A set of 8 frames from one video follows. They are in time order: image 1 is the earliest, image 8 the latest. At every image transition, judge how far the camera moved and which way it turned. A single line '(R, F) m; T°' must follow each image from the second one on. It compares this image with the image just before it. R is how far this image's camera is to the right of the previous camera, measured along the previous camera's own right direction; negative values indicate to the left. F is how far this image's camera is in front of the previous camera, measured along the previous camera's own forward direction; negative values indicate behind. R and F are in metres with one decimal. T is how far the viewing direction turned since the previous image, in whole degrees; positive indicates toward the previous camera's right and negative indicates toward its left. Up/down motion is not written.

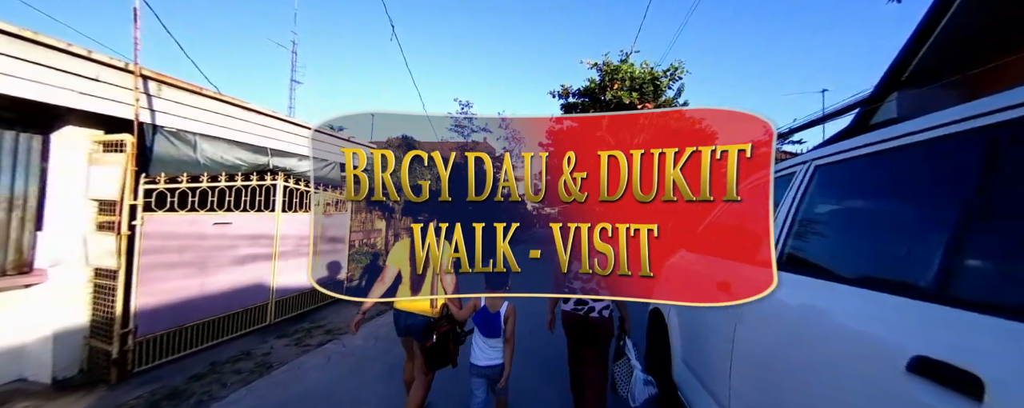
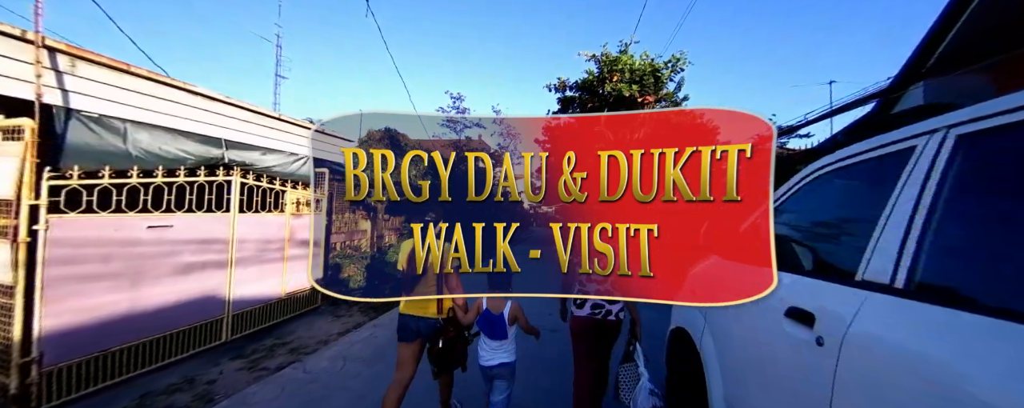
(+0.1, +0.5) m; +1°
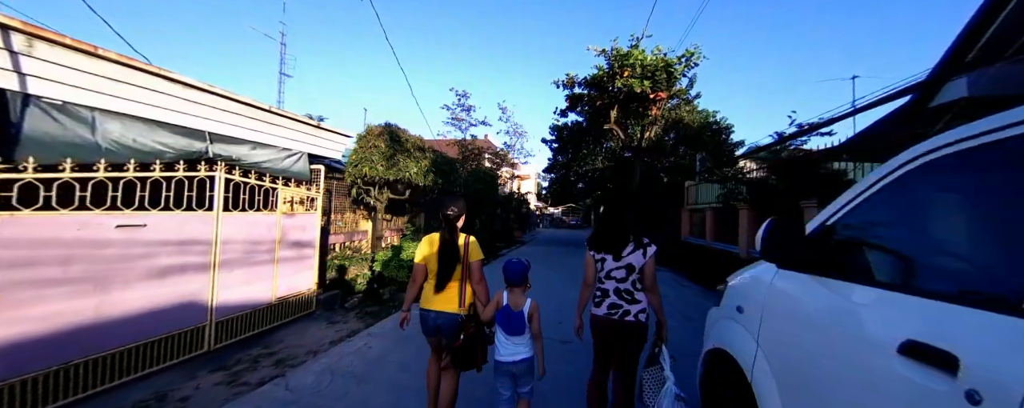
(0.0, +0.4) m; -1°
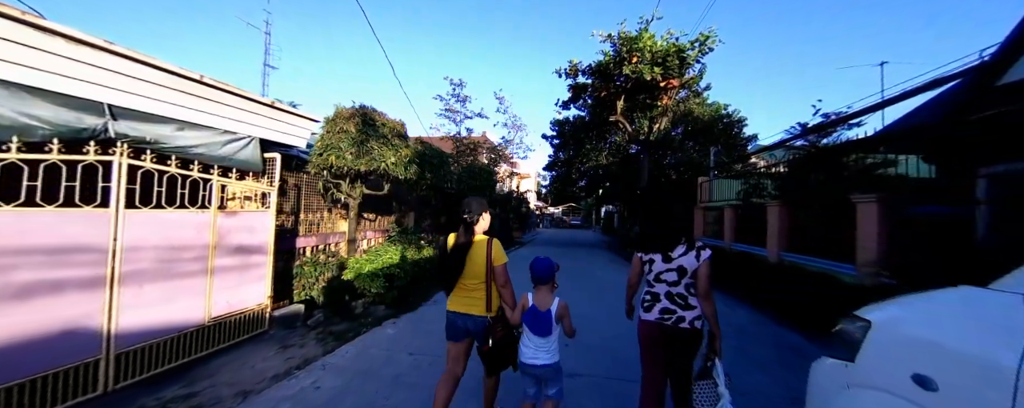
(+0.1, +0.8) m; 0°
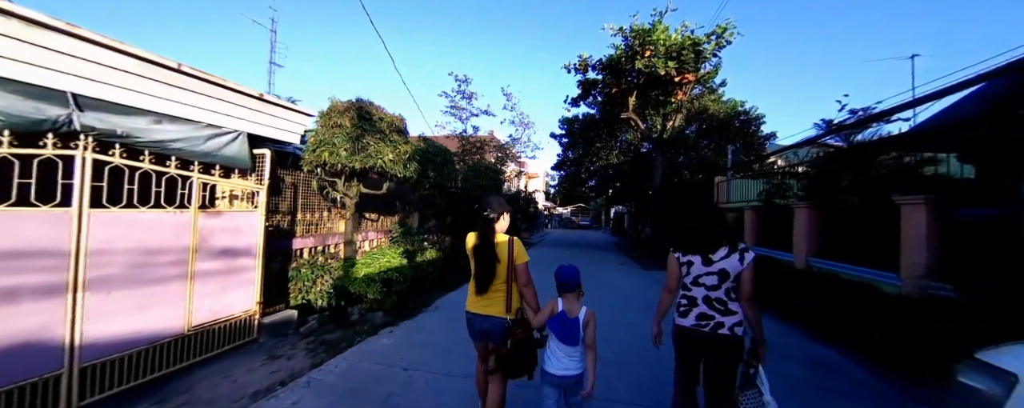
(0.0, +0.3) m; -1°
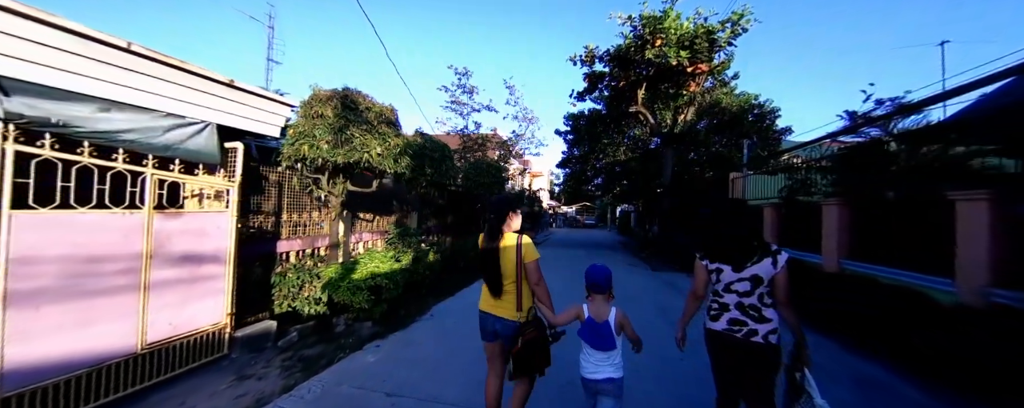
(0.0, +0.4) m; -1°
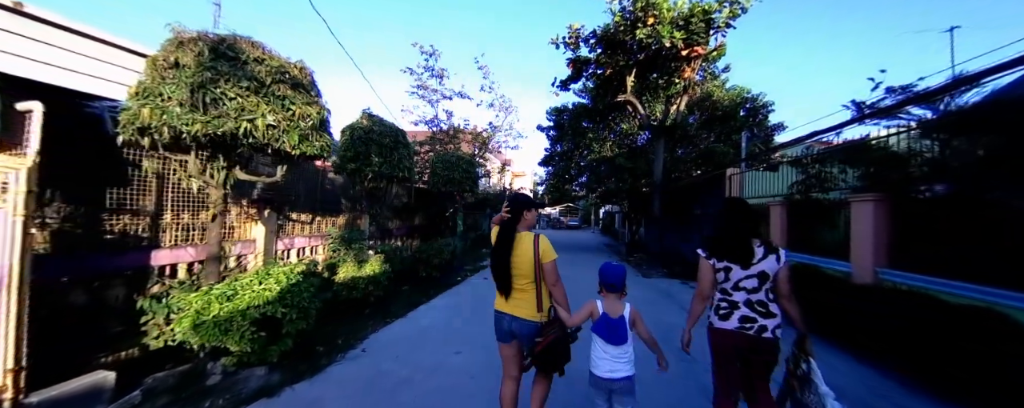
(+0.3, +1.1) m; +3°
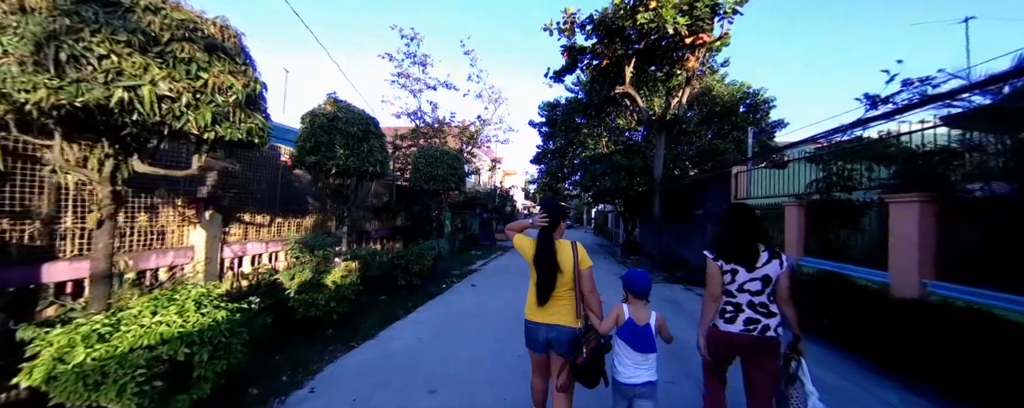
(0.0, +0.6) m; +2°
